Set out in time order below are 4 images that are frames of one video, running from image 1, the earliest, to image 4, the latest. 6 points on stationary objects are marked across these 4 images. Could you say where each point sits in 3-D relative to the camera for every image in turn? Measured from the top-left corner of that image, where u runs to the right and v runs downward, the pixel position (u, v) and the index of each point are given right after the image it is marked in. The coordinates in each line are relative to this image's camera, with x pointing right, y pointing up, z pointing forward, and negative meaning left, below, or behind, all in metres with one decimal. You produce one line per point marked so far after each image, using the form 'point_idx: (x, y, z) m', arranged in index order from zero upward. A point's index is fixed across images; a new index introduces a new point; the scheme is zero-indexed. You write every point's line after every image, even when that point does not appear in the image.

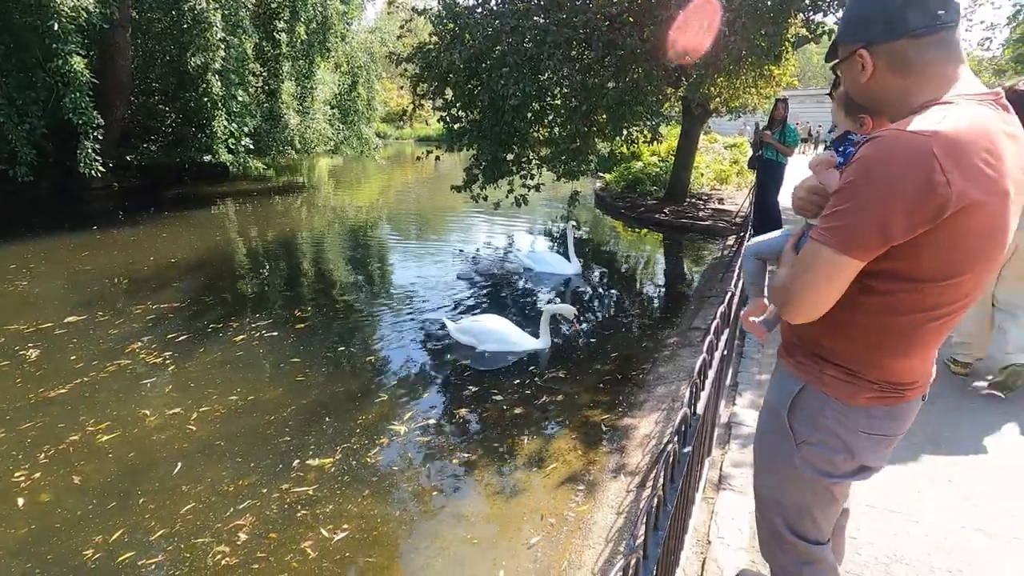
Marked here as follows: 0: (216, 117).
0: (-9.4, +5.4, +17.0) m
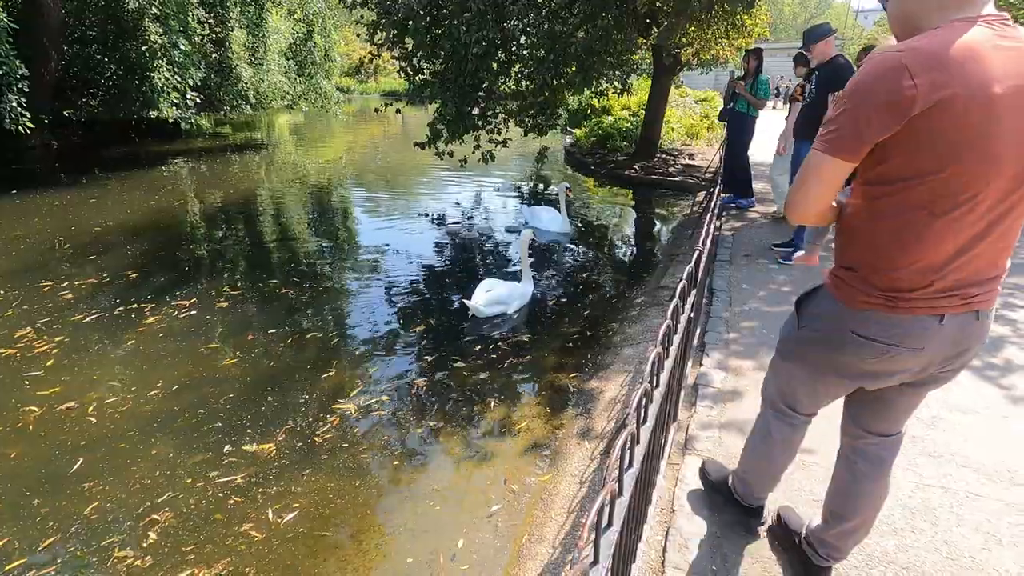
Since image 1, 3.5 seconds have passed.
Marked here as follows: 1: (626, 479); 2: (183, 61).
0: (-10.4, +6.4, +15.8) m
1: (+0.5, -0.8, +2.1) m
2: (-9.9, +6.9, +16.3) m
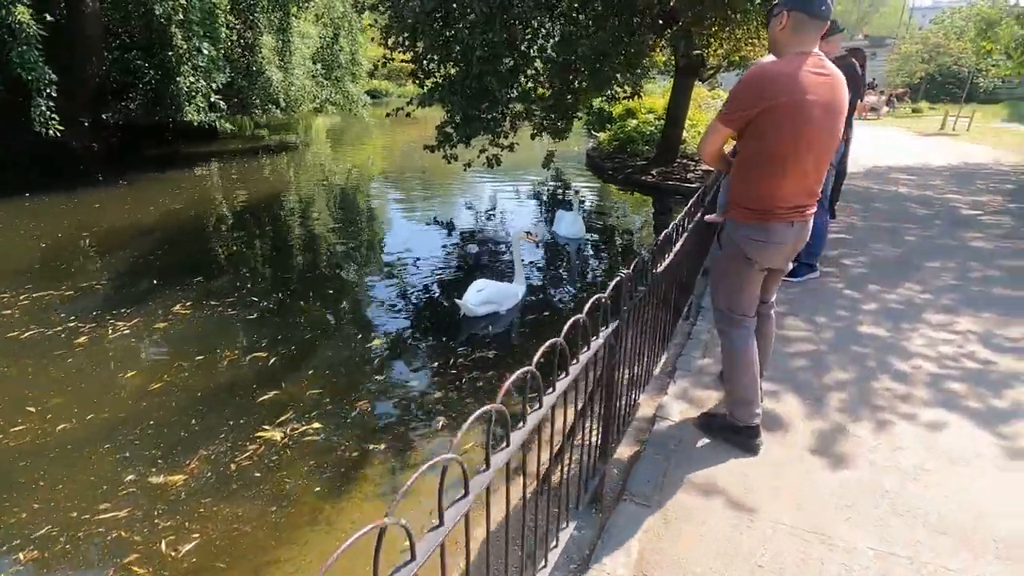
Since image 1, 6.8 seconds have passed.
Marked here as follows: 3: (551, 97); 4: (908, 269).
0: (-9.9, +6.5, +16.2) m
1: (-0.1, -0.9, +1.8) m
2: (-9.4, +6.9, +16.6) m
3: (+0.5, +3.6, +9.8) m
4: (+5.0, +0.2, +6.8) m
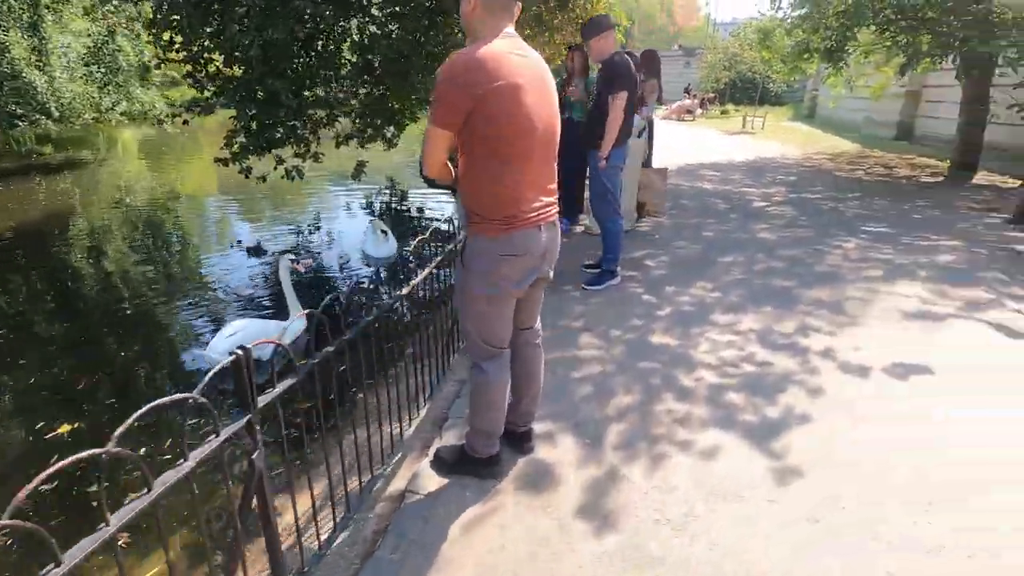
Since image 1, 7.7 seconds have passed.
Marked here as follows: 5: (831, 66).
0: (-14.8, +4.9, +12.5) m
1: (-1.3, -1.2, +0.8) m
2: (-14.4, +5.4, +13.0) m
3: (-2.9, +3.1, +8.7) m
4: (+2.4, +0.3, +6.9) m
5: (+8.2, +5.8, +13.9) m
